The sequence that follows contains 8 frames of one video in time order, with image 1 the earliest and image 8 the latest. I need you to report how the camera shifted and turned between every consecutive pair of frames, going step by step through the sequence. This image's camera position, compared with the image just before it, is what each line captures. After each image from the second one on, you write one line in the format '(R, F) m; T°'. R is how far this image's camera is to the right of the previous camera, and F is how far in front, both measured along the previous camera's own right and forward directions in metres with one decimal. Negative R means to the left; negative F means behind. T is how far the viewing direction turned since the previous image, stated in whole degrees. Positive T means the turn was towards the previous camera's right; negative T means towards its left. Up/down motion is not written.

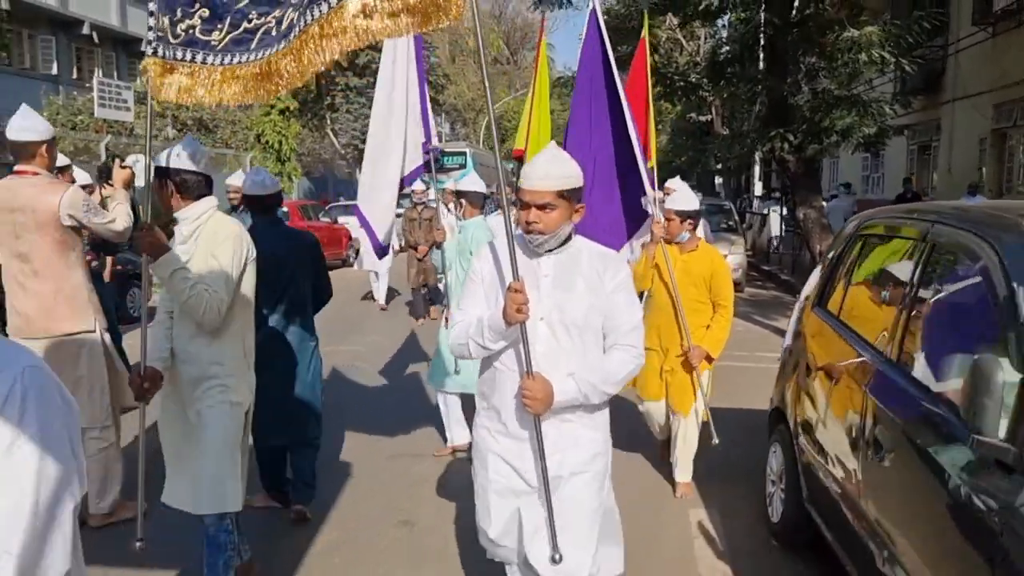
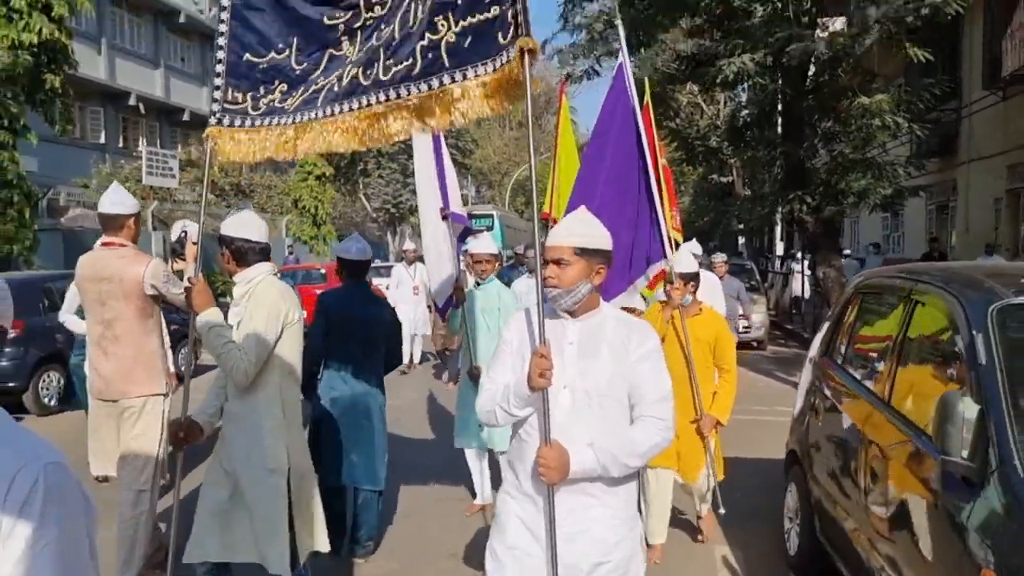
(-0.1, -0.5) m; -2°
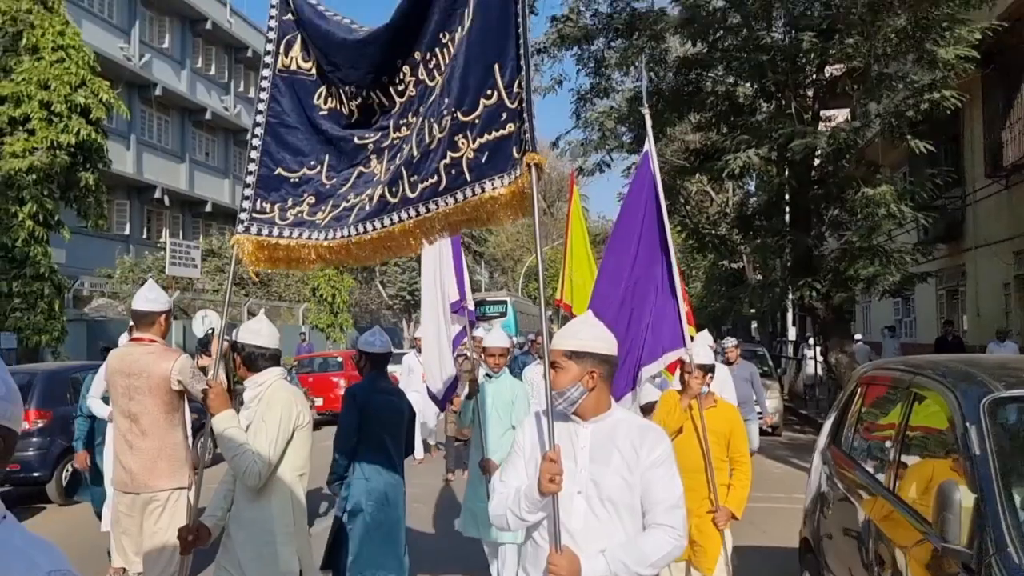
(0.0, -0.2) m; -1°
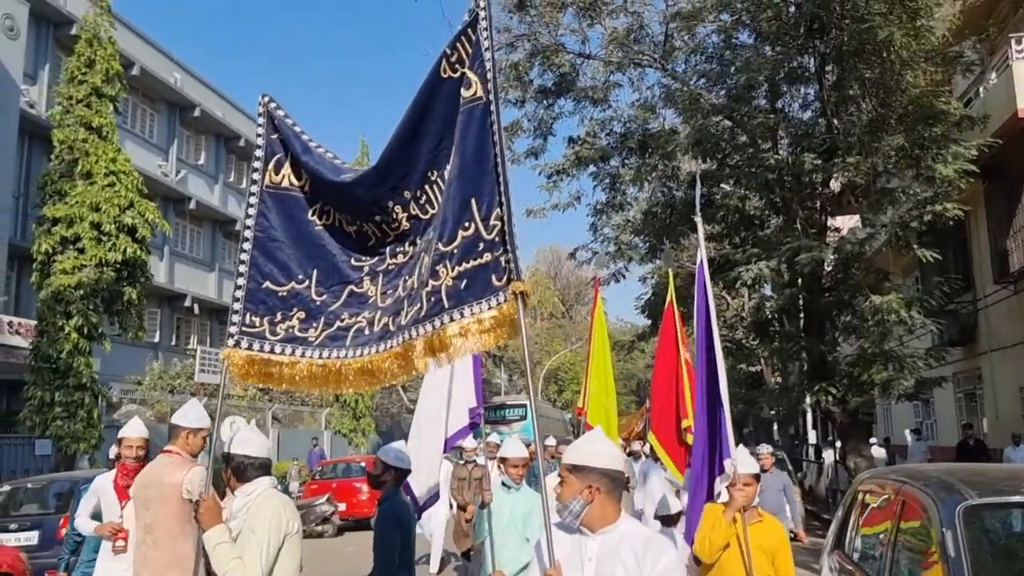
(0.0, -0.4) m; -1°
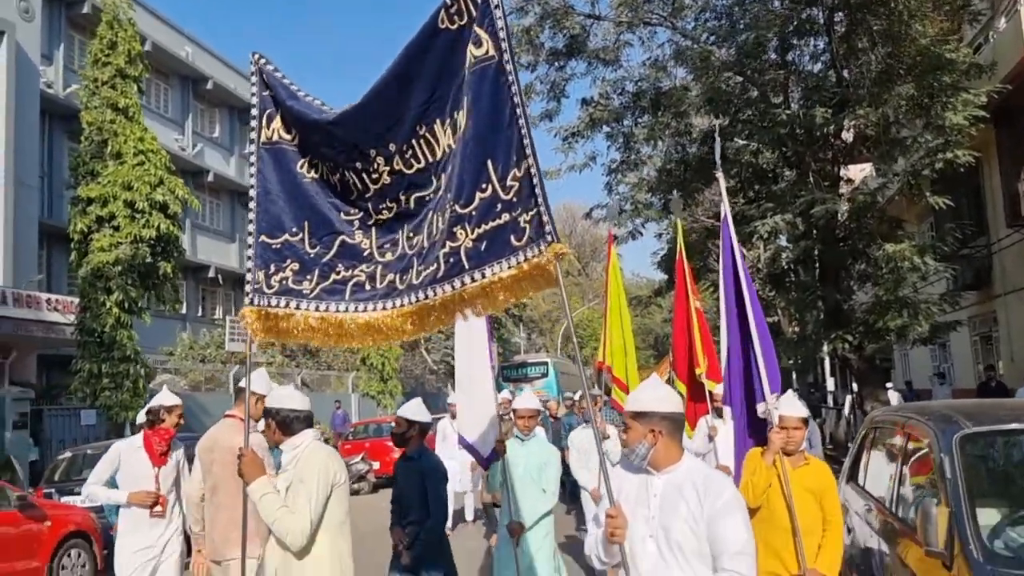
(-0.1, -0.4) m; -1°
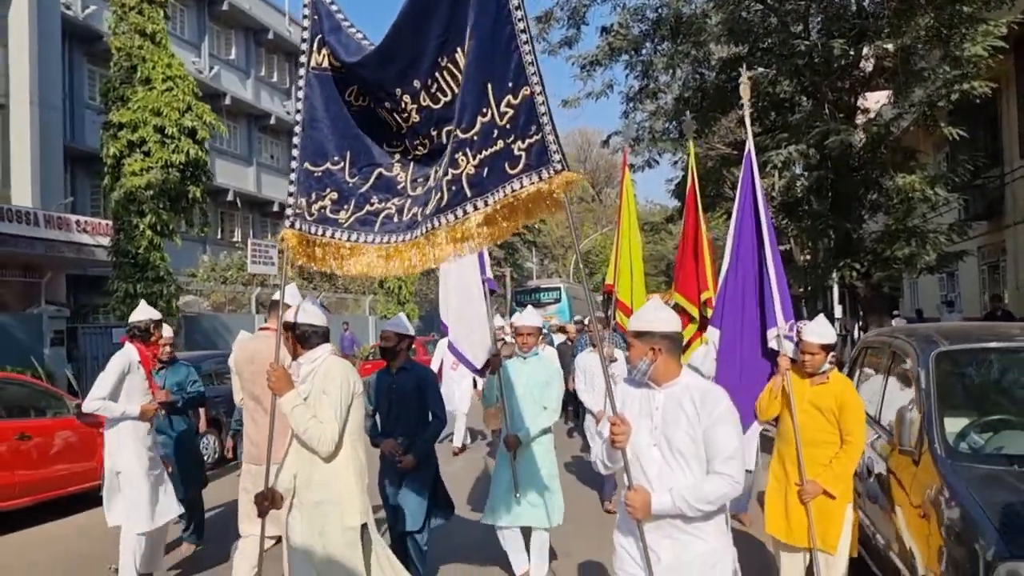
(-0.1, -0.4) m; -1°
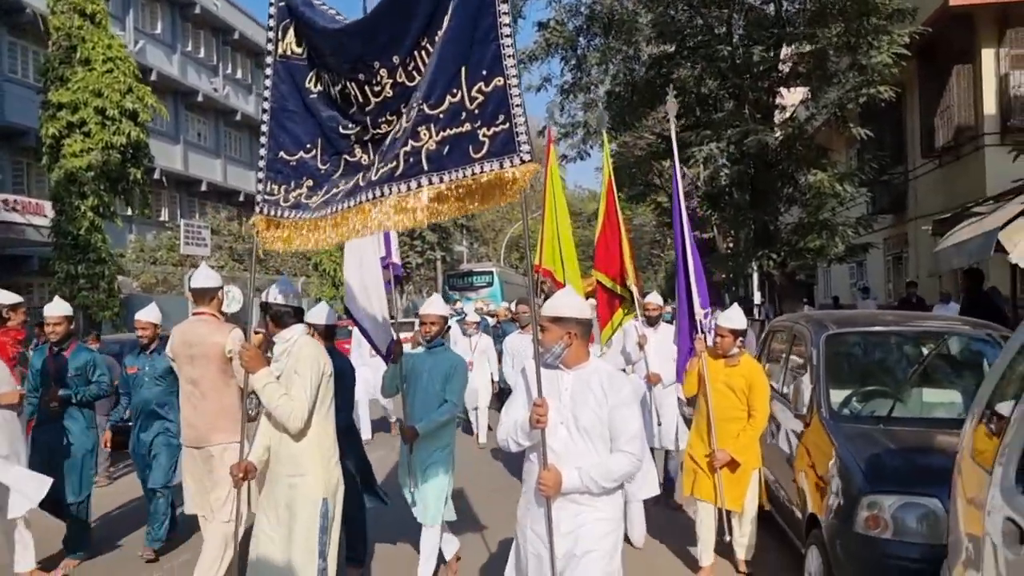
(-0.2, -0.5) m; +5°
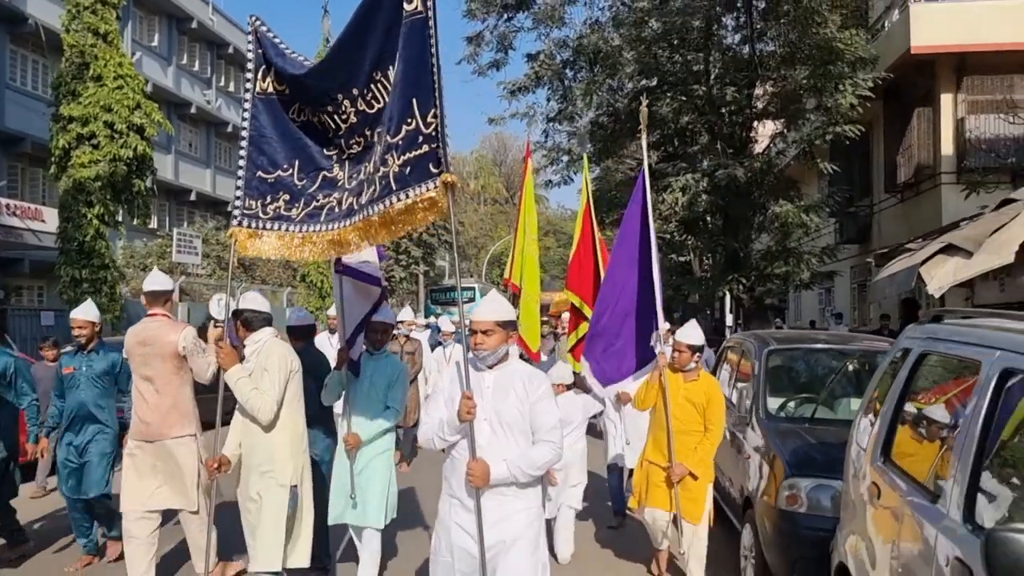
(-0.1, -0.7) m; +1°
